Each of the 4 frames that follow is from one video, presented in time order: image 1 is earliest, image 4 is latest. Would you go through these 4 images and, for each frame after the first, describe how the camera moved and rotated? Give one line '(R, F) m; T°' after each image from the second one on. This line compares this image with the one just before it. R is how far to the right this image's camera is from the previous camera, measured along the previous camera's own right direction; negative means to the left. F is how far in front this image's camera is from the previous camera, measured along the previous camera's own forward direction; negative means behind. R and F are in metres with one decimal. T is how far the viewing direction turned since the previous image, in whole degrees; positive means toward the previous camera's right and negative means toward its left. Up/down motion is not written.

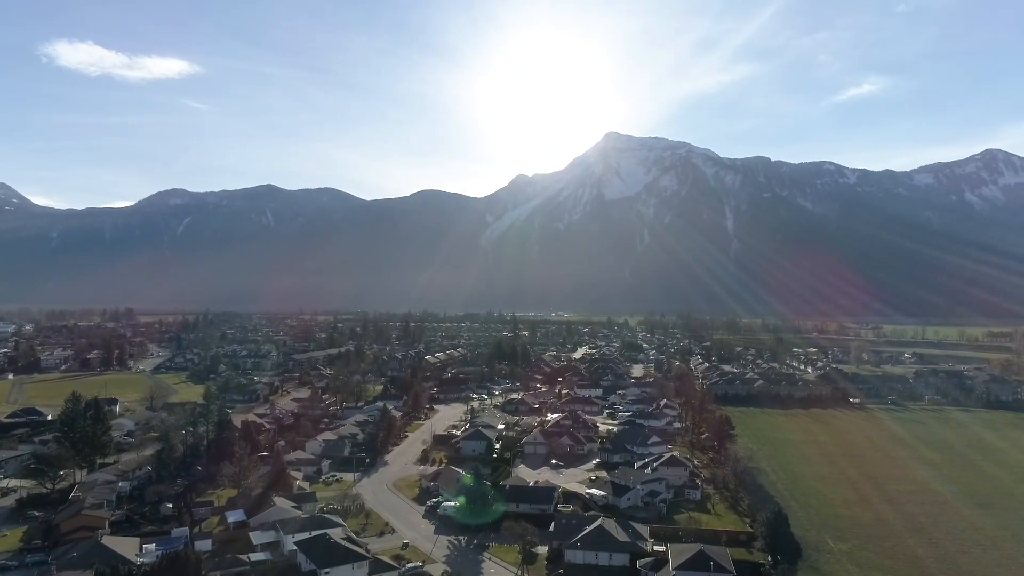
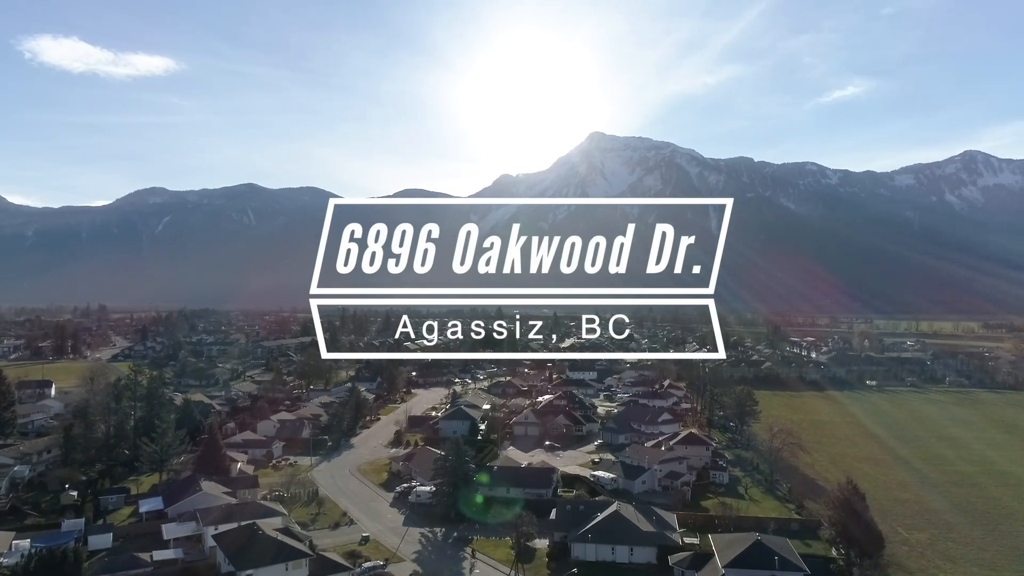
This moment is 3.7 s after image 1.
(-0.2, +3.5) m; +2°
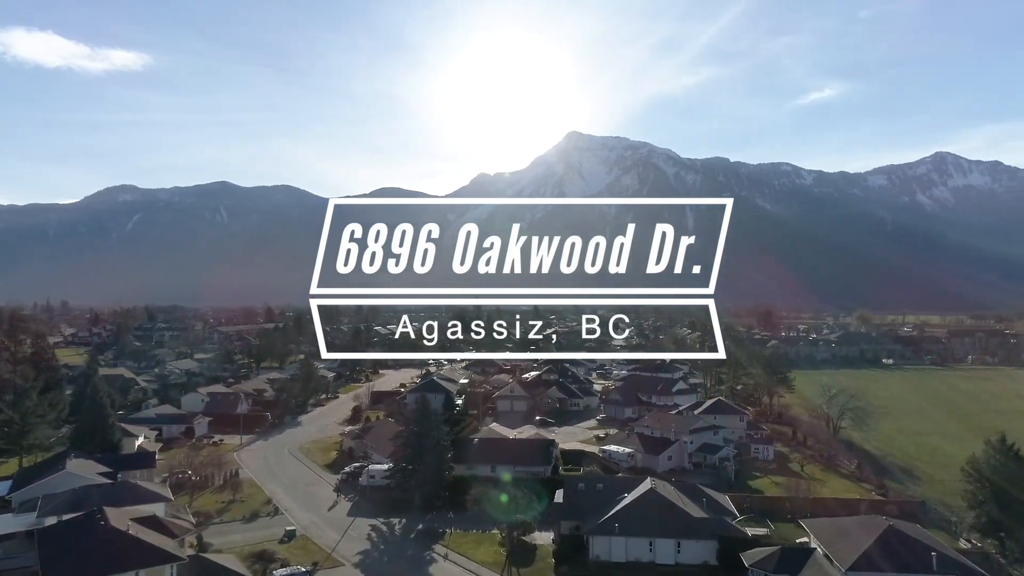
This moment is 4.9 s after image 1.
(-0.2, +3.7) m; +2°
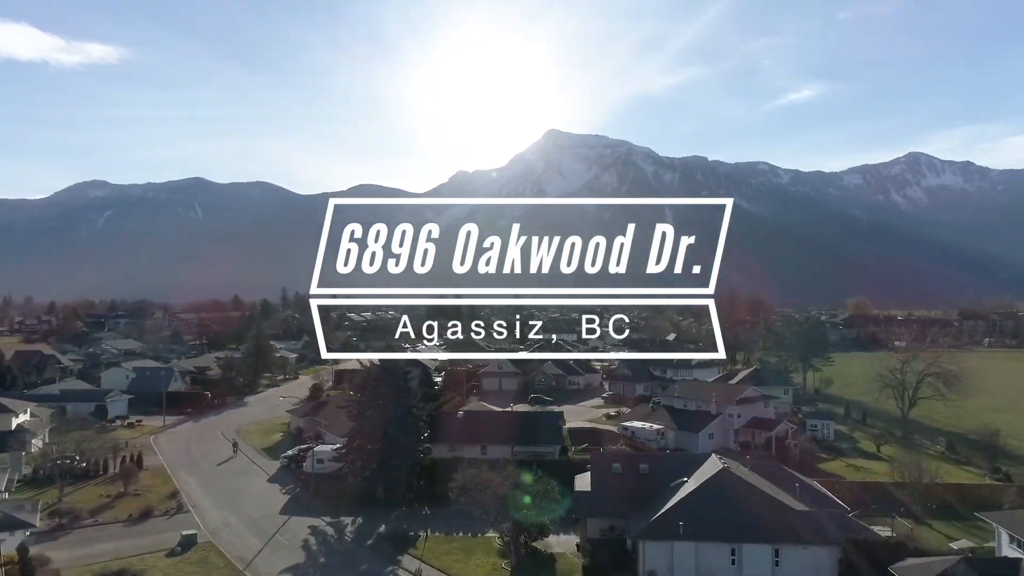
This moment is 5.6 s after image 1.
(-0.2, +2.8) m; +2°
